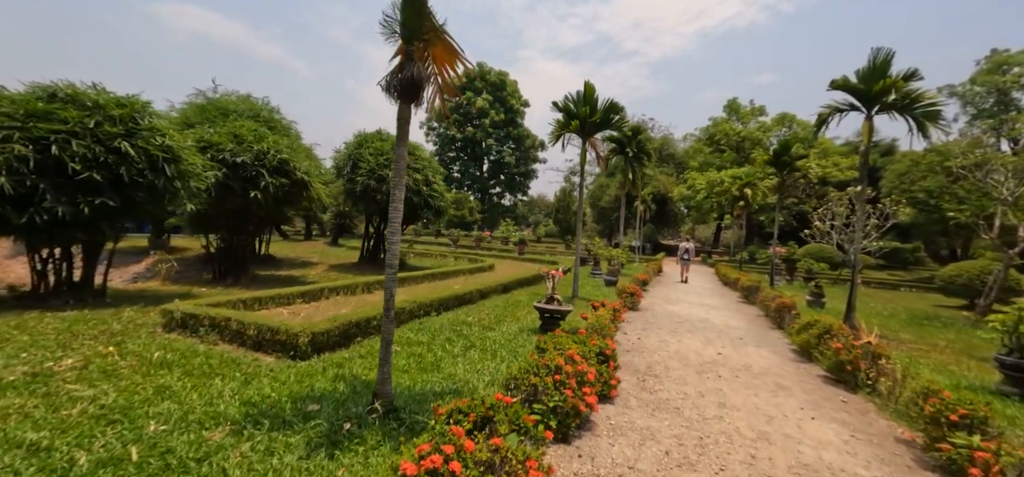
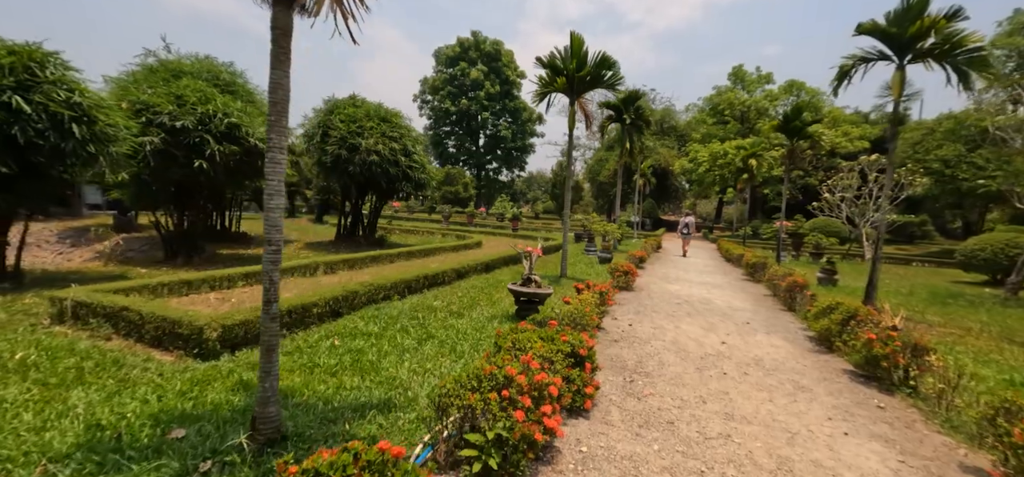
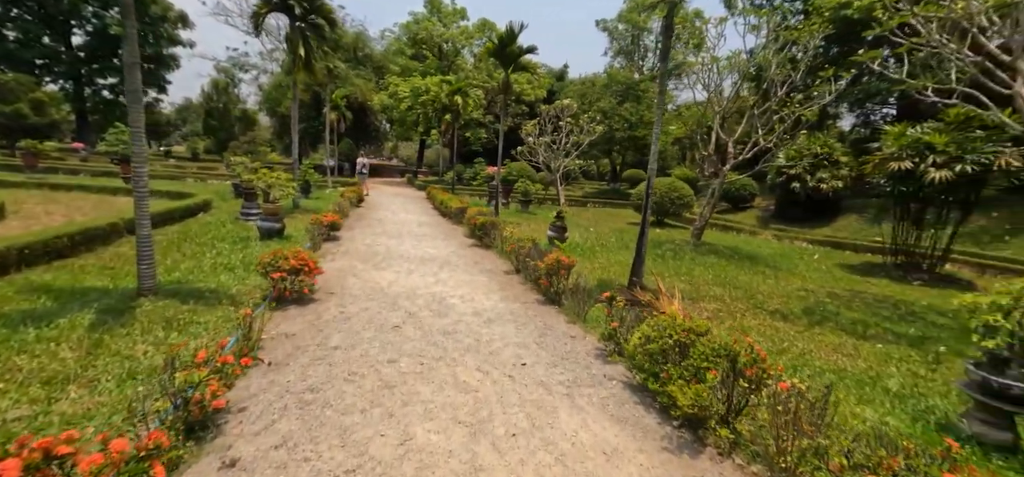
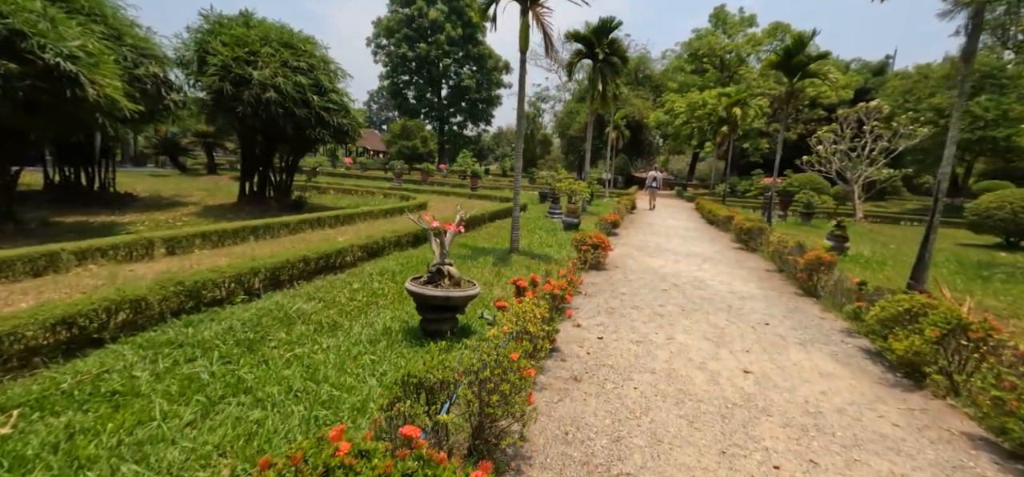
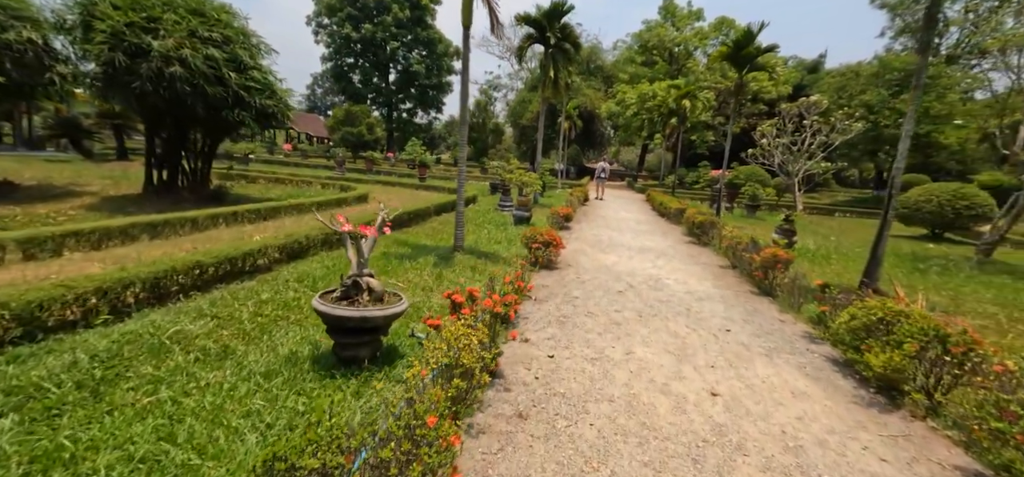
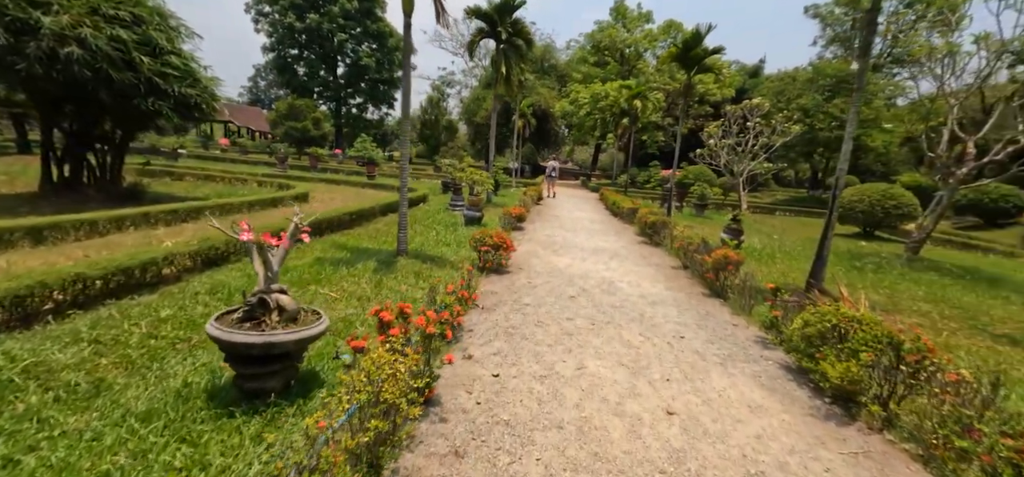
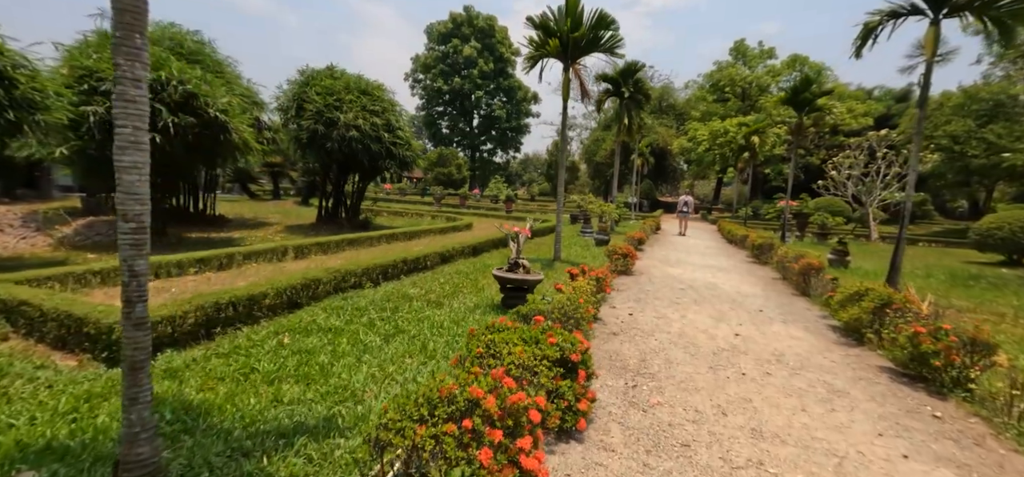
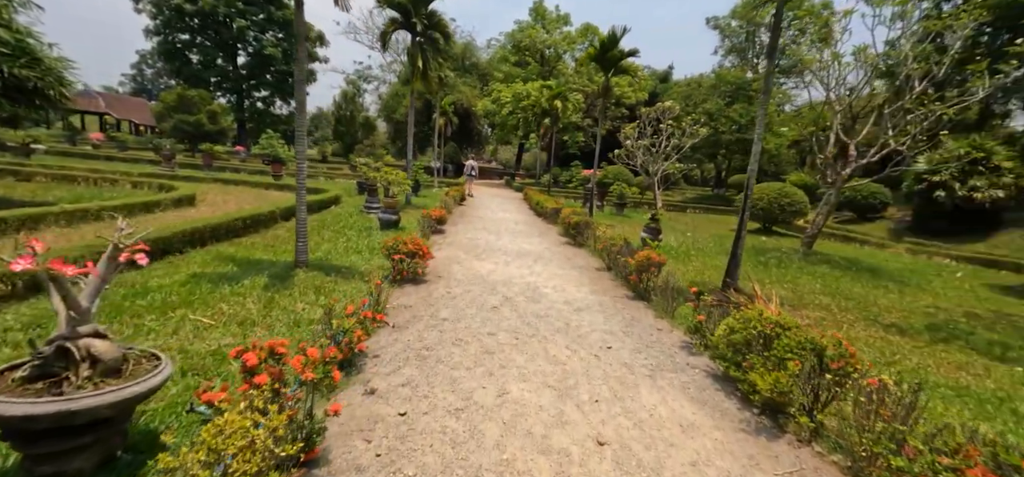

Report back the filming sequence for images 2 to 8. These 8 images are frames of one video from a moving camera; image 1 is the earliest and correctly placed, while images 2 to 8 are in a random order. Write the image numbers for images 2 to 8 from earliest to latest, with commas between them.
2, 7, 4, 5, 6, 8, 3
